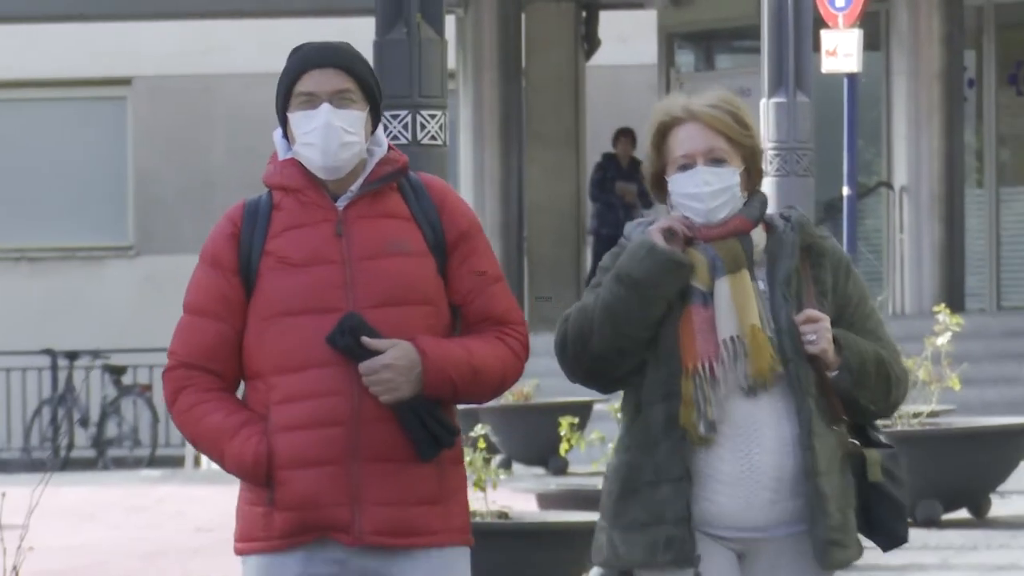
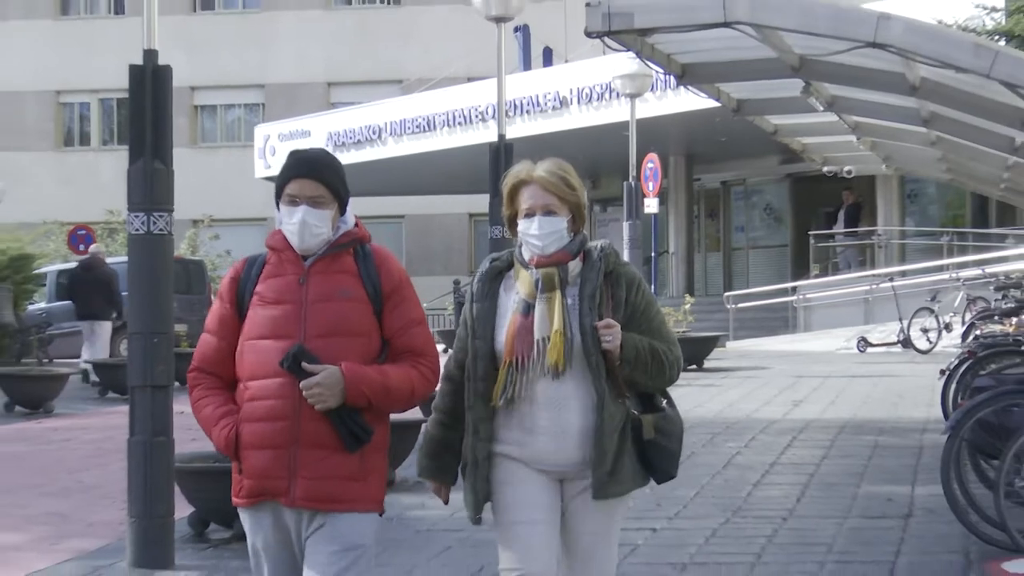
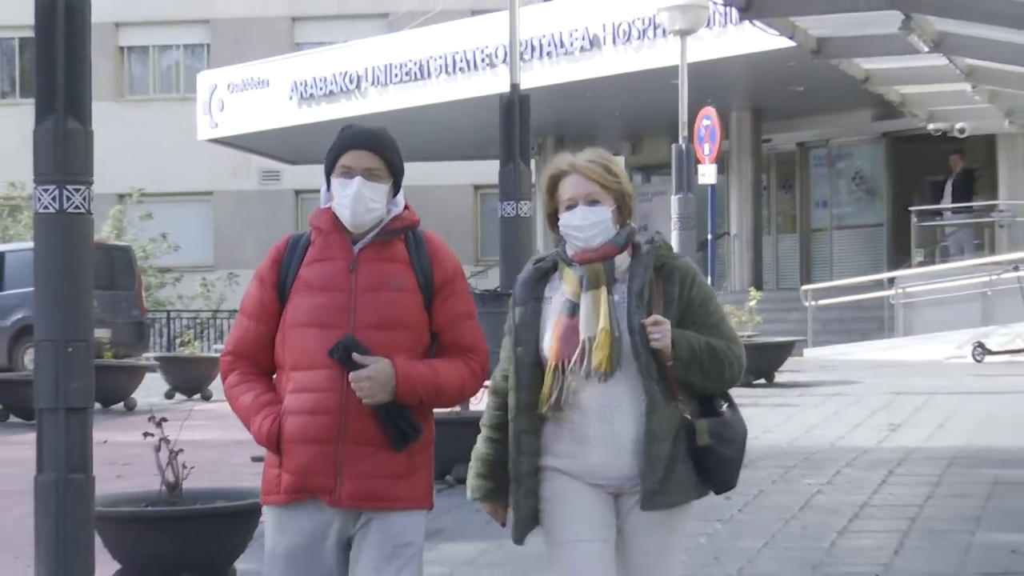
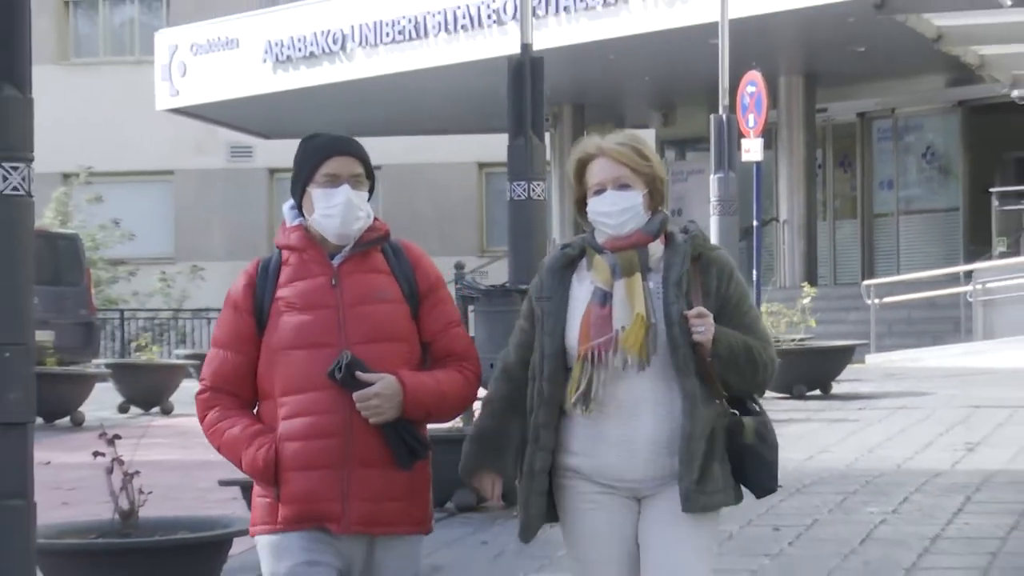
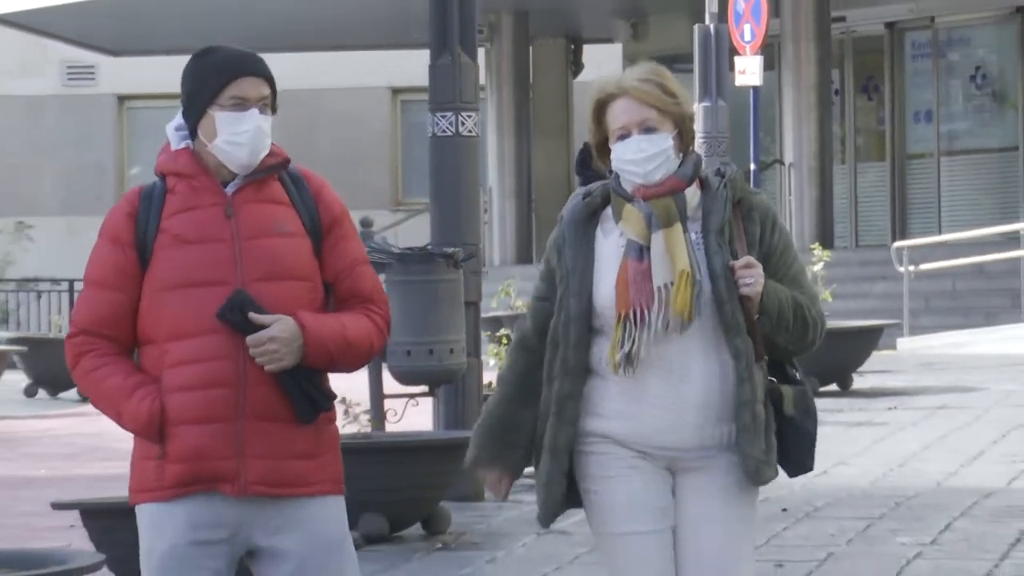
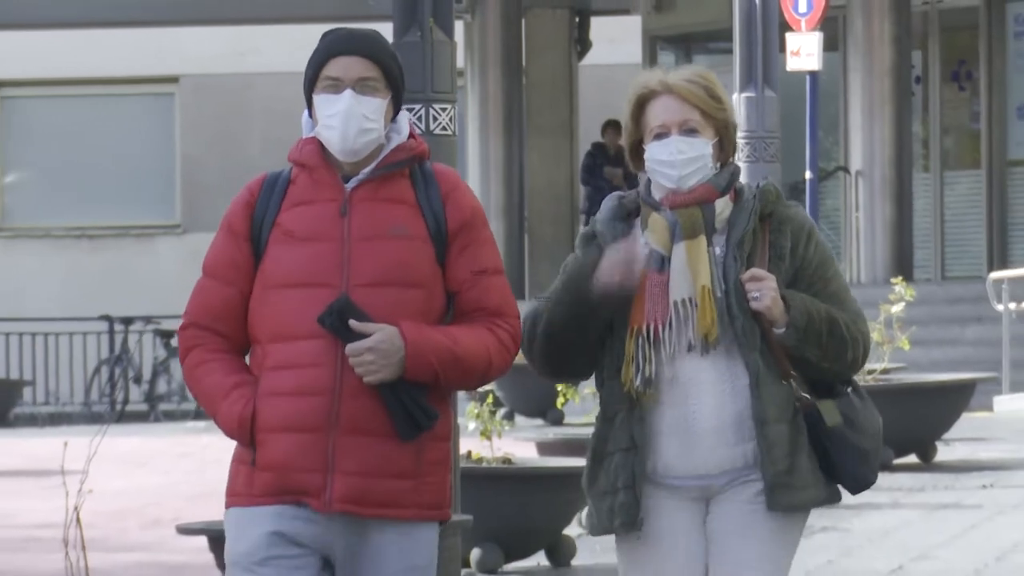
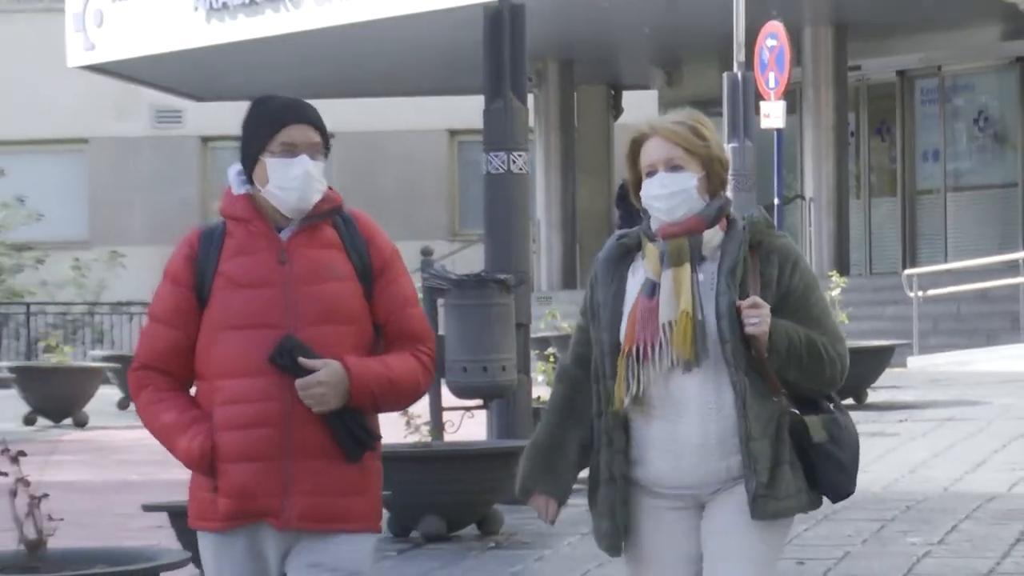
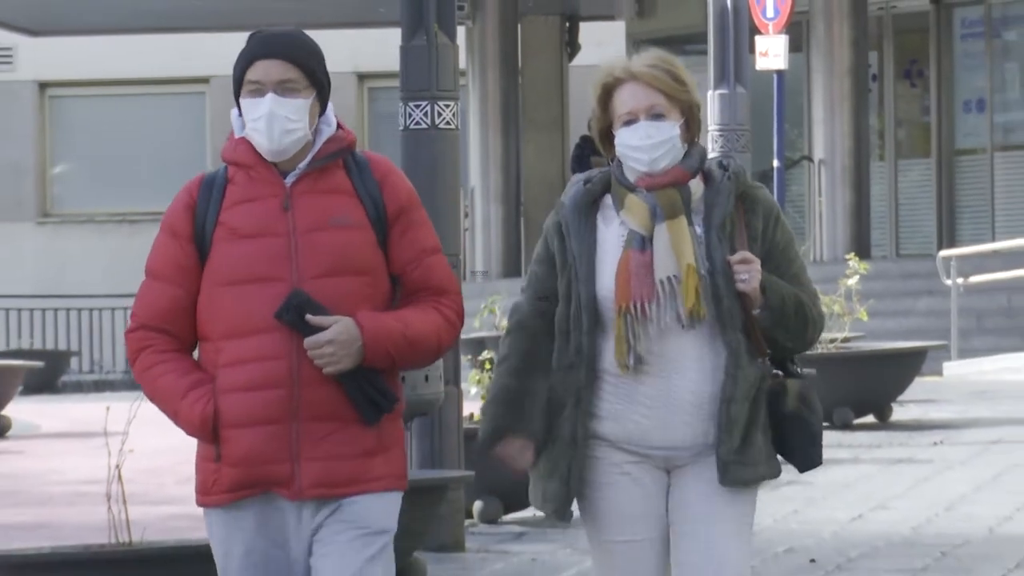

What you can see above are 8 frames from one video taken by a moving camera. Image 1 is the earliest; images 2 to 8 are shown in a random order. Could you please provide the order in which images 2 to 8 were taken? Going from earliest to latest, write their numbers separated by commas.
6, 8, 5, 7, 4, 3, 2
